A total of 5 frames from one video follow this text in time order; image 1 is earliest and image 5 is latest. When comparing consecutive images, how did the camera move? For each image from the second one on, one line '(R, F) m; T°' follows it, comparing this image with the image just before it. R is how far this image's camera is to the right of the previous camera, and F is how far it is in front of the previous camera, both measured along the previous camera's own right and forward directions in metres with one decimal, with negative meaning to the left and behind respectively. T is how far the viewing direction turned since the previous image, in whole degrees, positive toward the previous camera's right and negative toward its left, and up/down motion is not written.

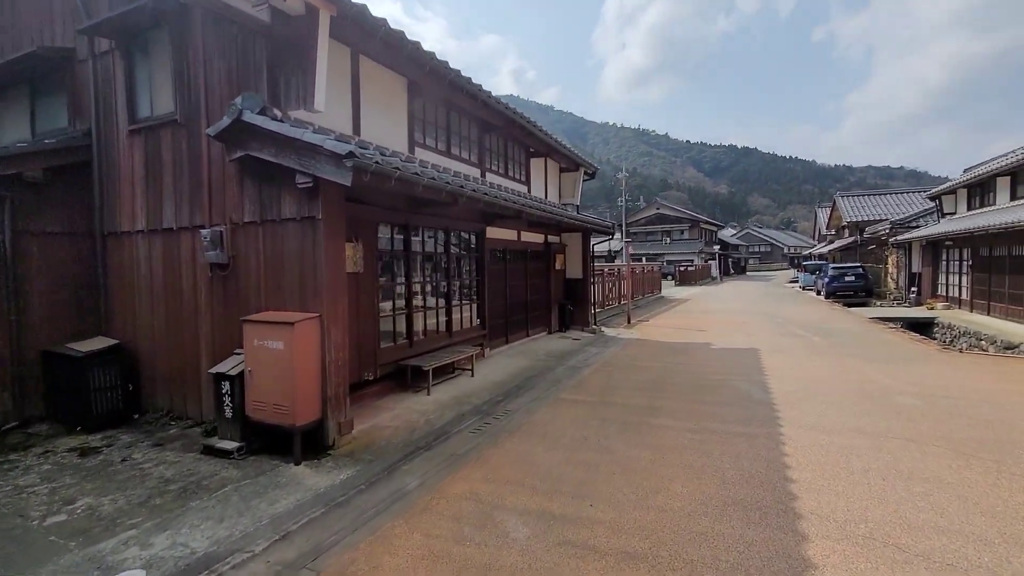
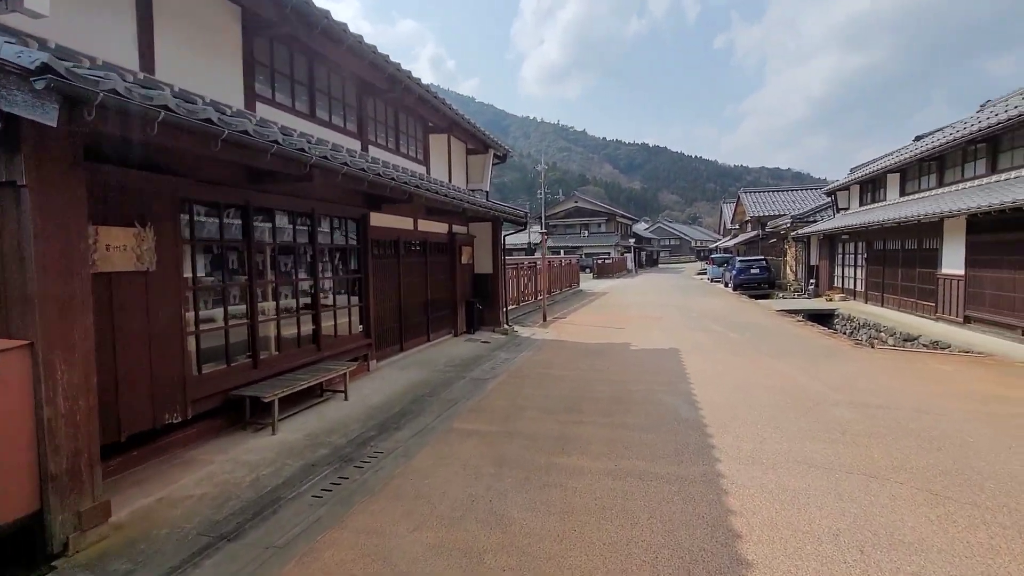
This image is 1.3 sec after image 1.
(+0.5, +1.3) m; +9°
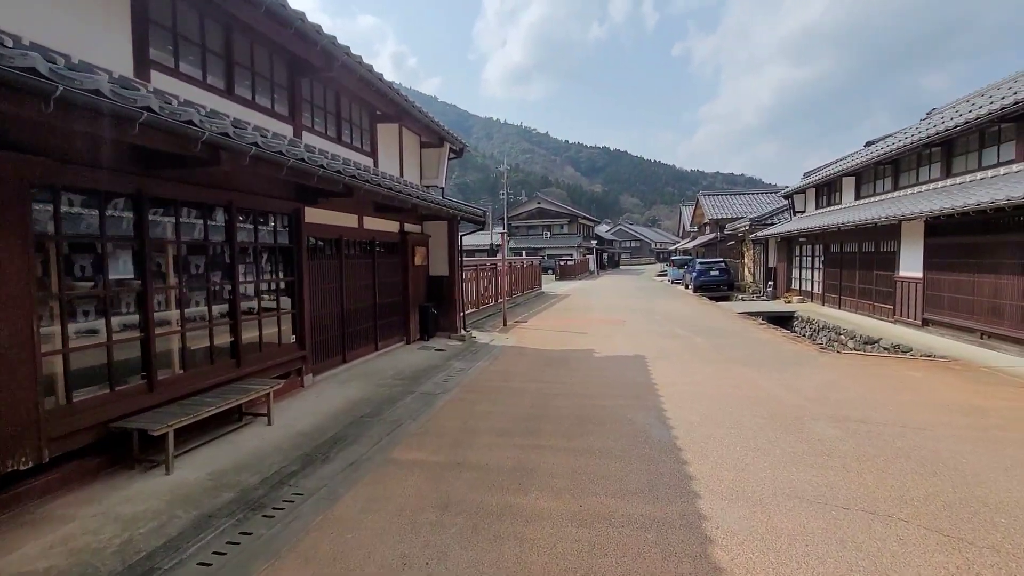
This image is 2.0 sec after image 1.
(+0.1, +0.6) m; +4°
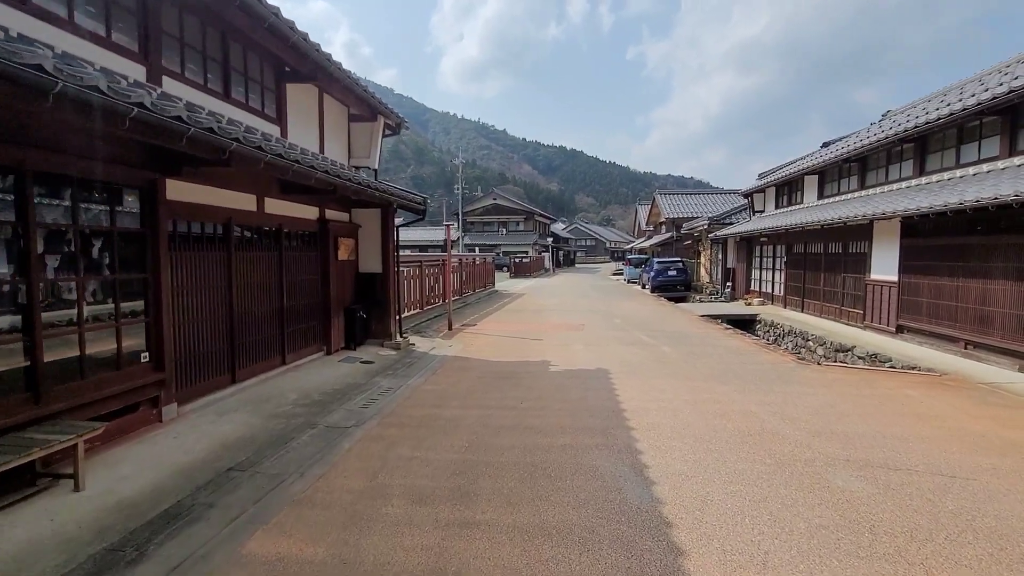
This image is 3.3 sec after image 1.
(+0.2, +1.3) m; +5°
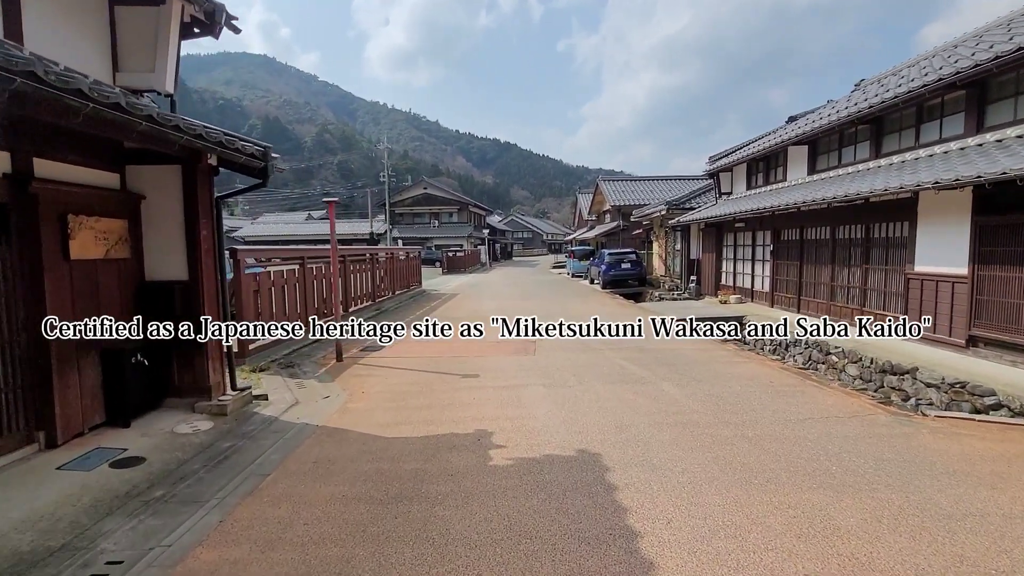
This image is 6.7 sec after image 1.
(+0.3, +3.4) m; +7°
